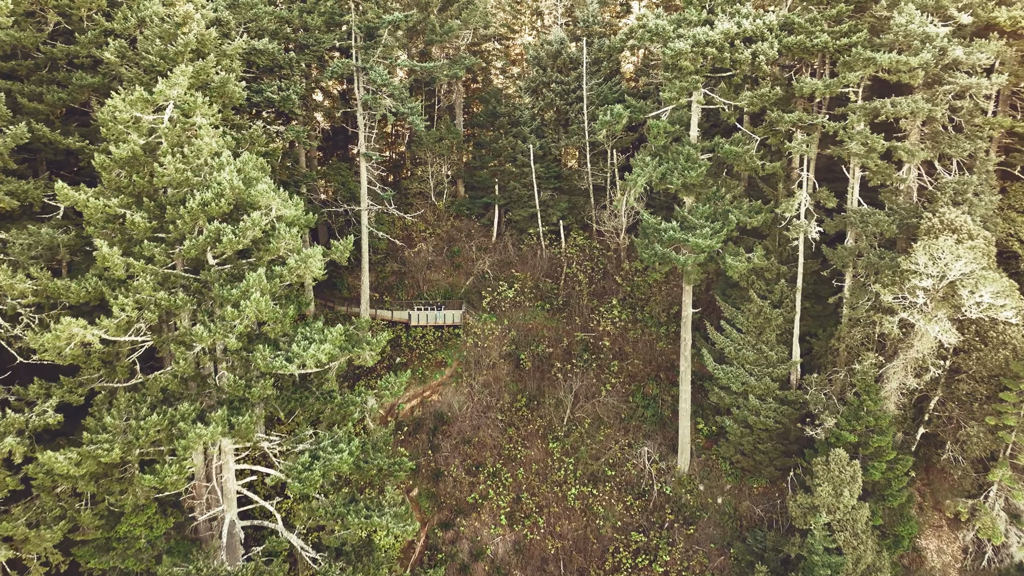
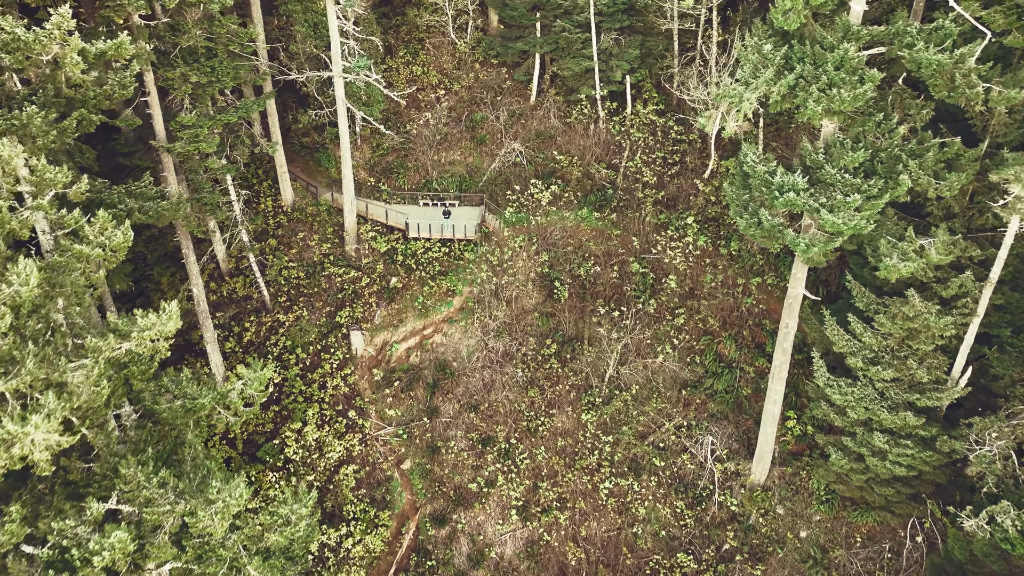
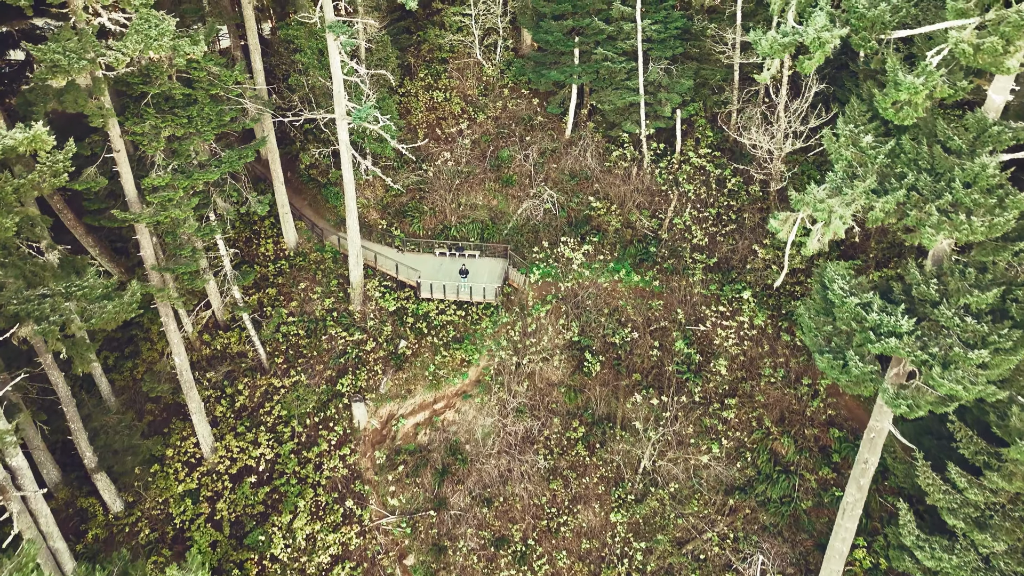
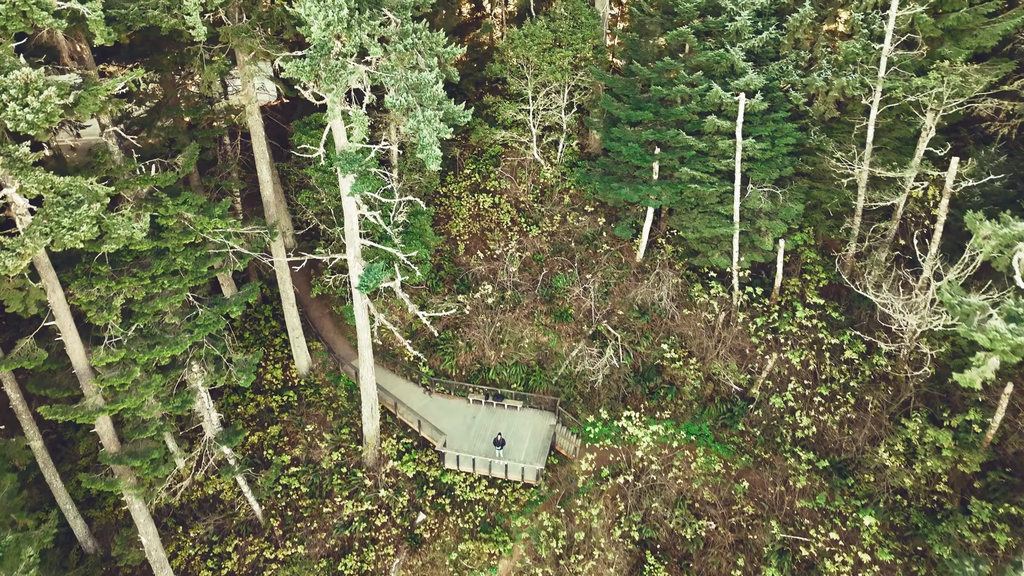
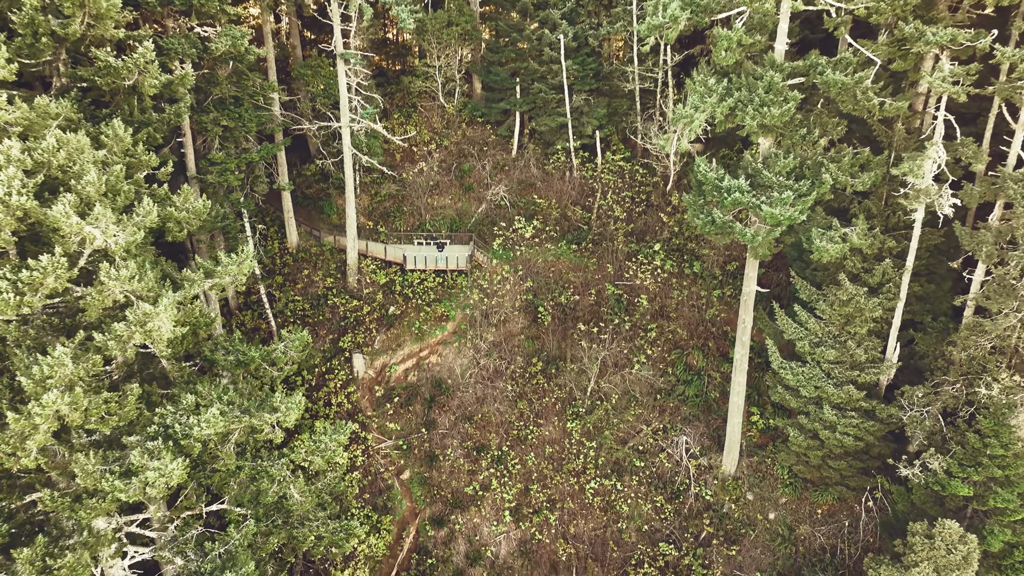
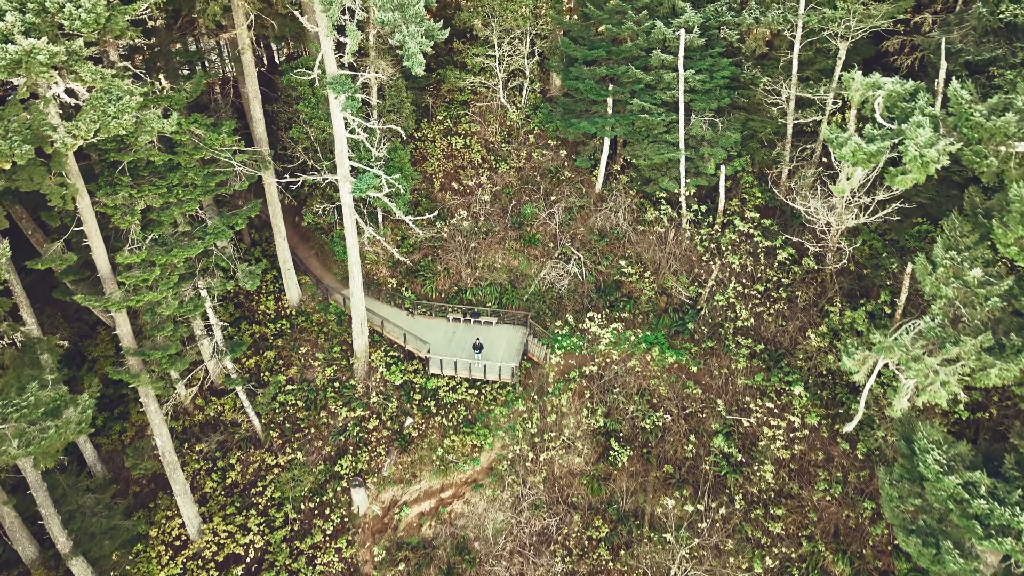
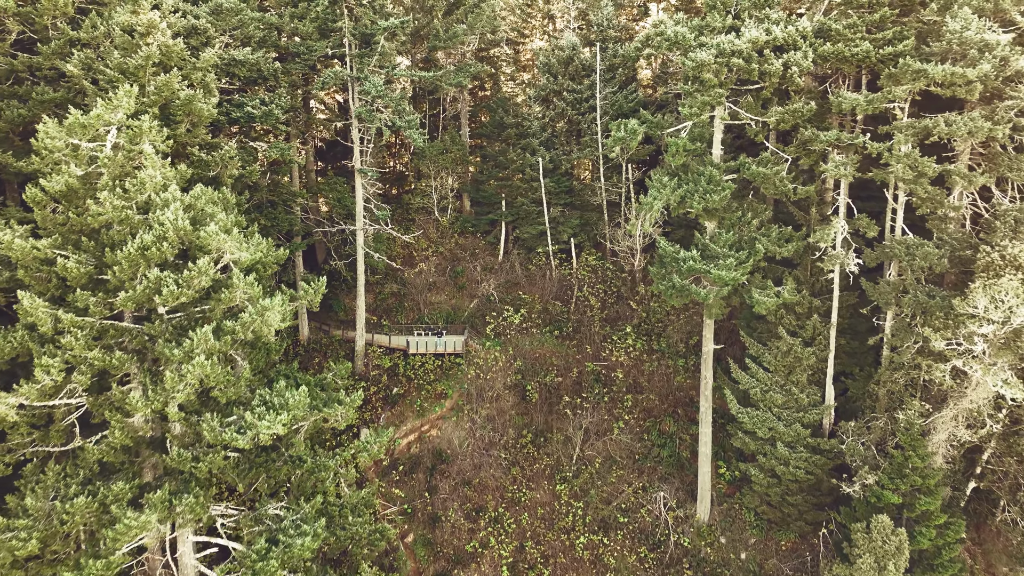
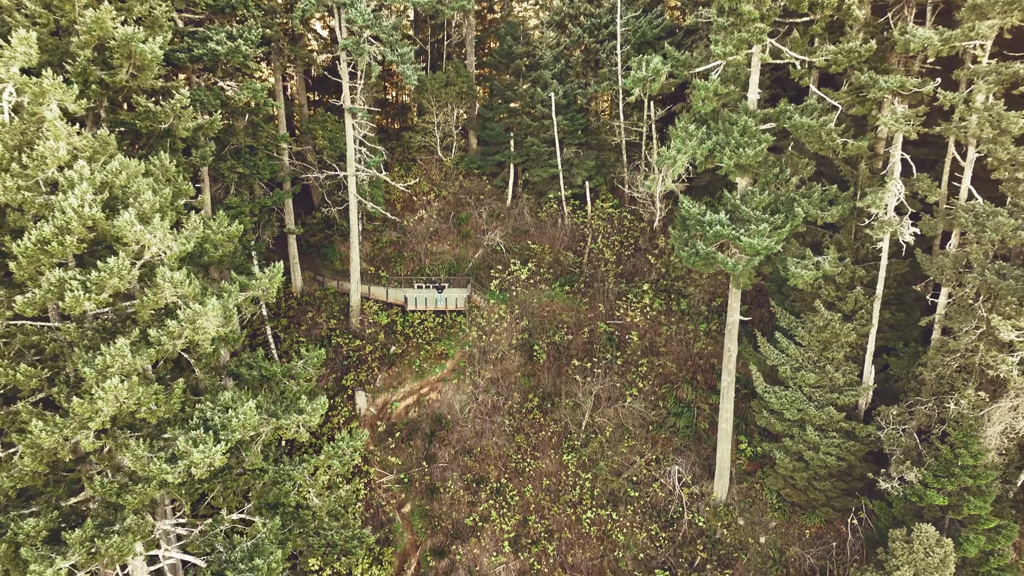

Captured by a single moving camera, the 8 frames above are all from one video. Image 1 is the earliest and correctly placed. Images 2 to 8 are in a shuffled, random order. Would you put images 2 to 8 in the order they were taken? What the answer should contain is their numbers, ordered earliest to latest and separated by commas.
7, 8, 5, 2, 3, 6, 4
